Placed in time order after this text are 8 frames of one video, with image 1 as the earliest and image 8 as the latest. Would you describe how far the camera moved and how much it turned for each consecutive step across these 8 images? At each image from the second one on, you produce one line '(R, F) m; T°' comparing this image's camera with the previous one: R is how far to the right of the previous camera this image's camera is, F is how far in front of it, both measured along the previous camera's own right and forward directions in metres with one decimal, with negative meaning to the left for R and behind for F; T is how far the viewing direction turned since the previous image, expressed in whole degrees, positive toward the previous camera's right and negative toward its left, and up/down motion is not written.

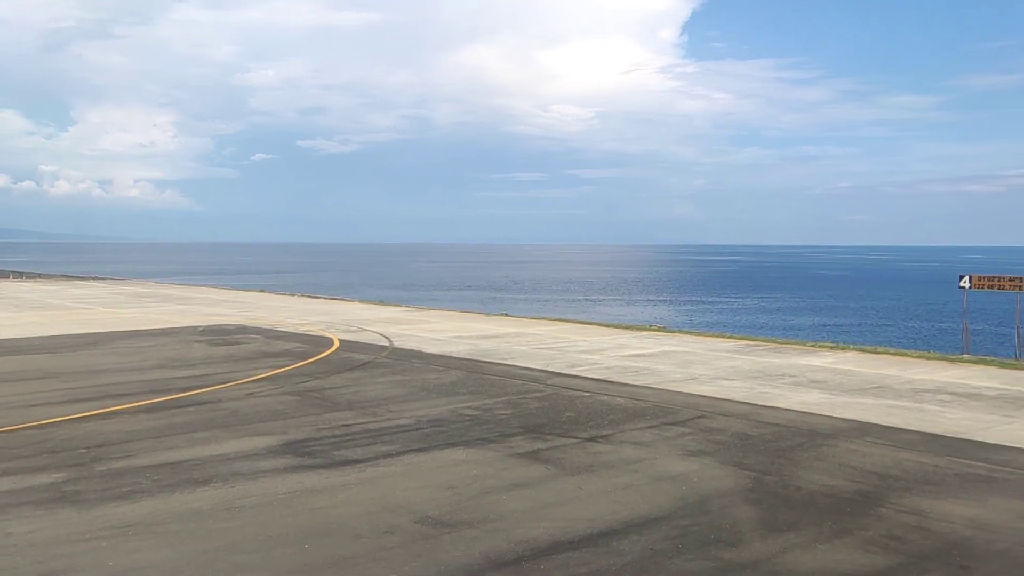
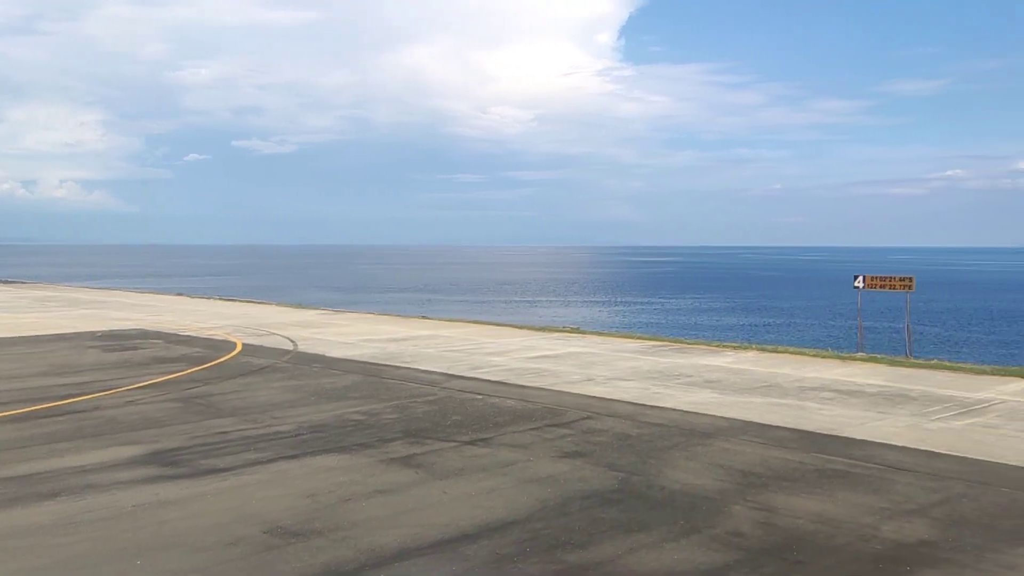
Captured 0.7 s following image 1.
(+1.1, 0.0) m; +4°
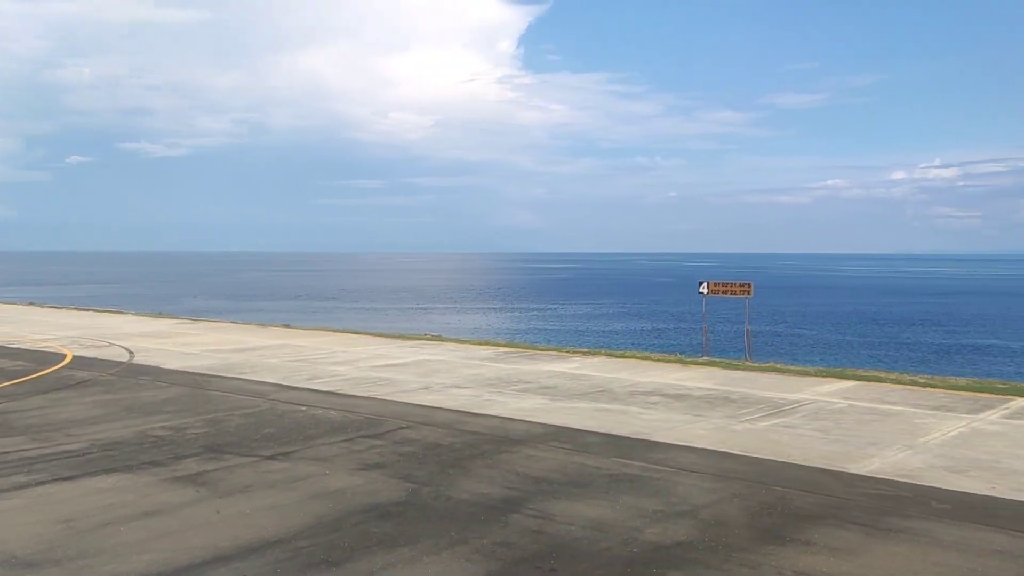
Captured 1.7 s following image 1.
(+1.7, +0.1) m; +6°
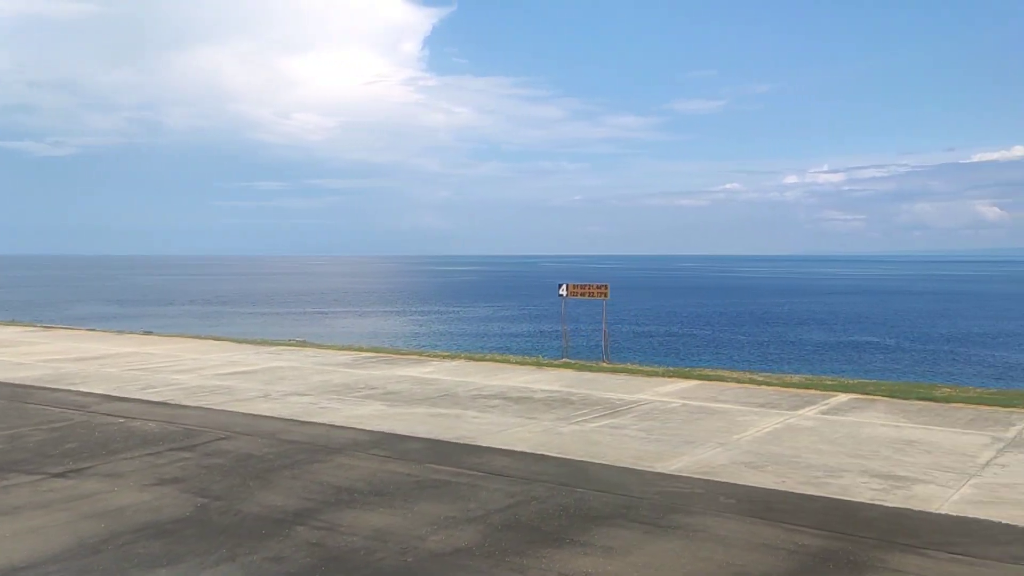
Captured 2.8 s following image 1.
(+1.6, +0.1) m; +6°
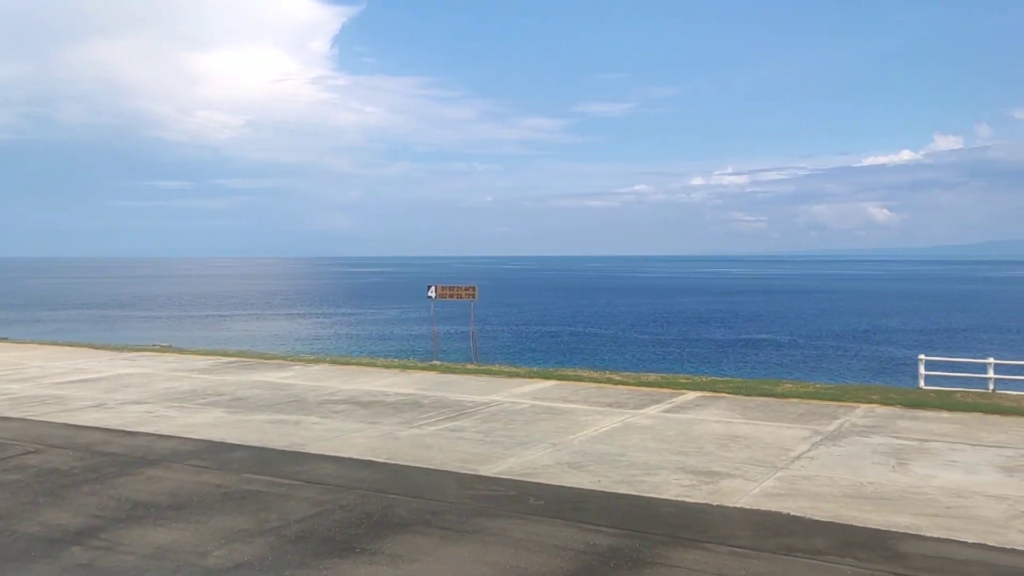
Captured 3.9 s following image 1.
(+1.5, +0.1) m; +5°
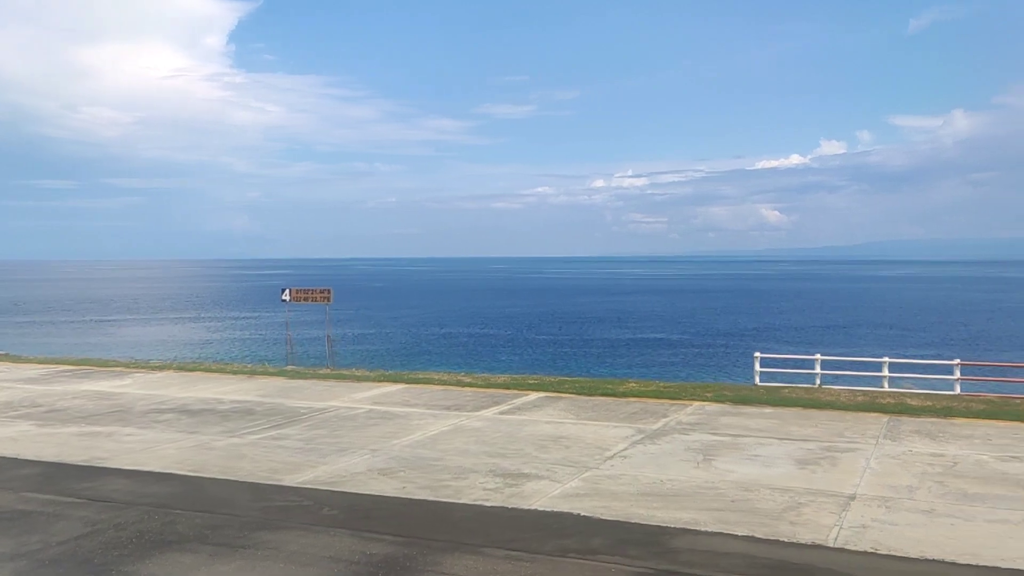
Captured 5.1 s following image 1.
(+1.6, +0.1) m; +6°
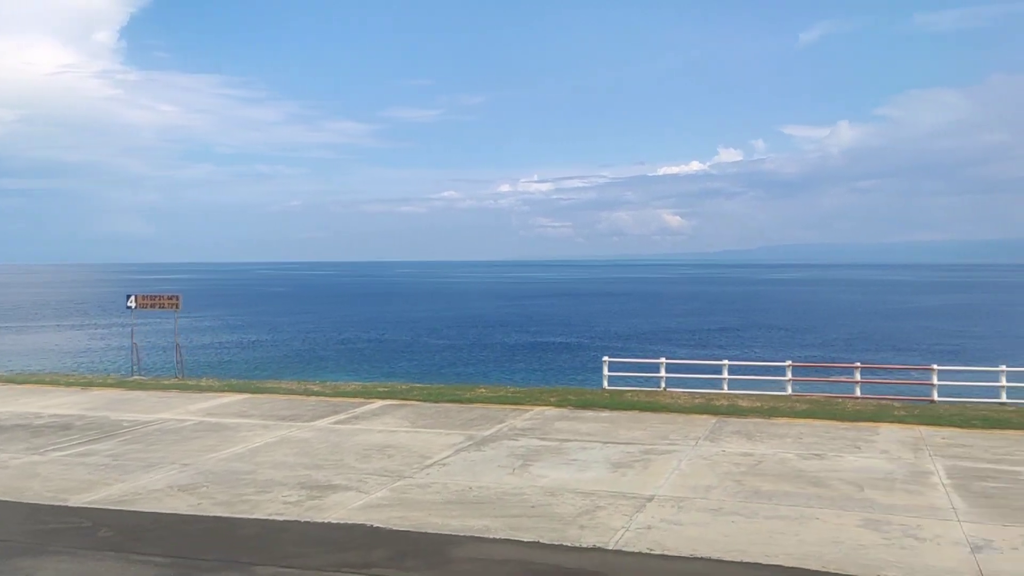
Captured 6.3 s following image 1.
(+1.5, +0.1) m; +6°
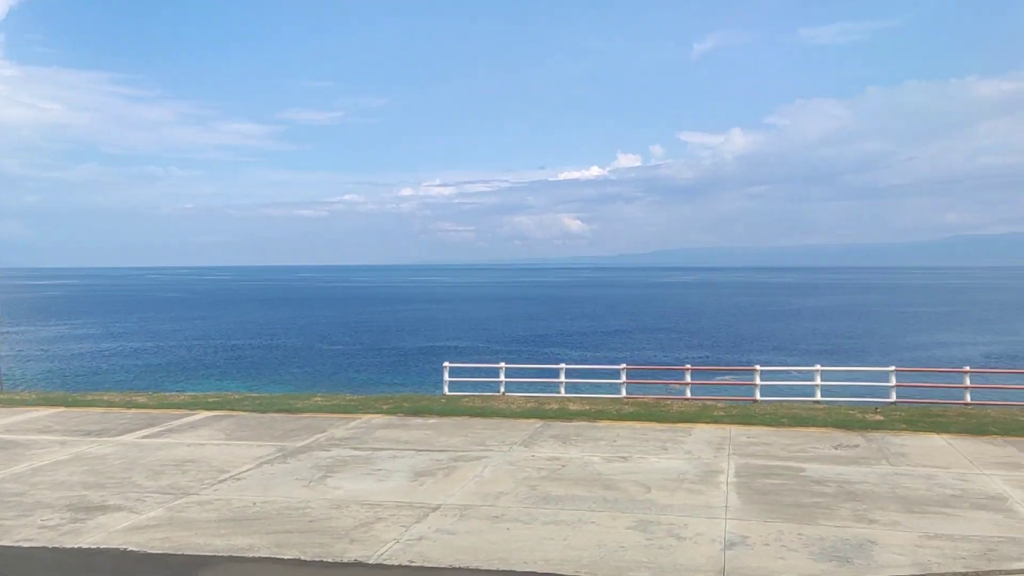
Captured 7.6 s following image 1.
(+1.7, +0.2) m; +6°
